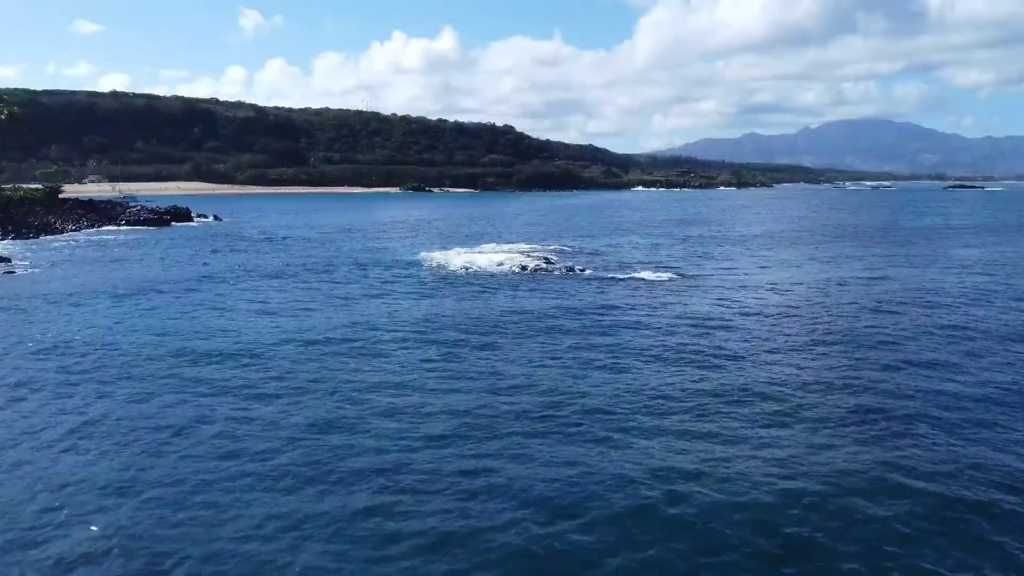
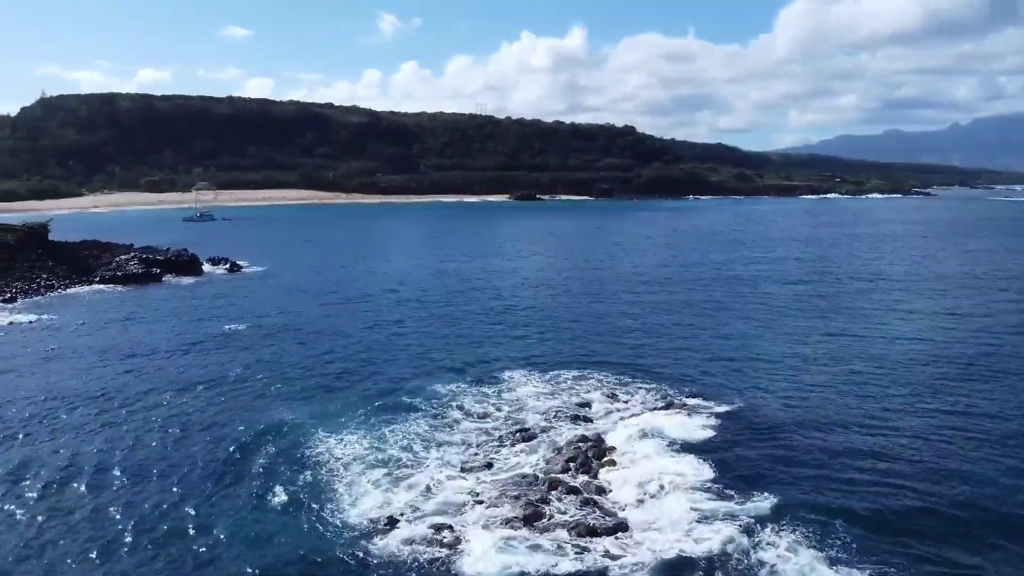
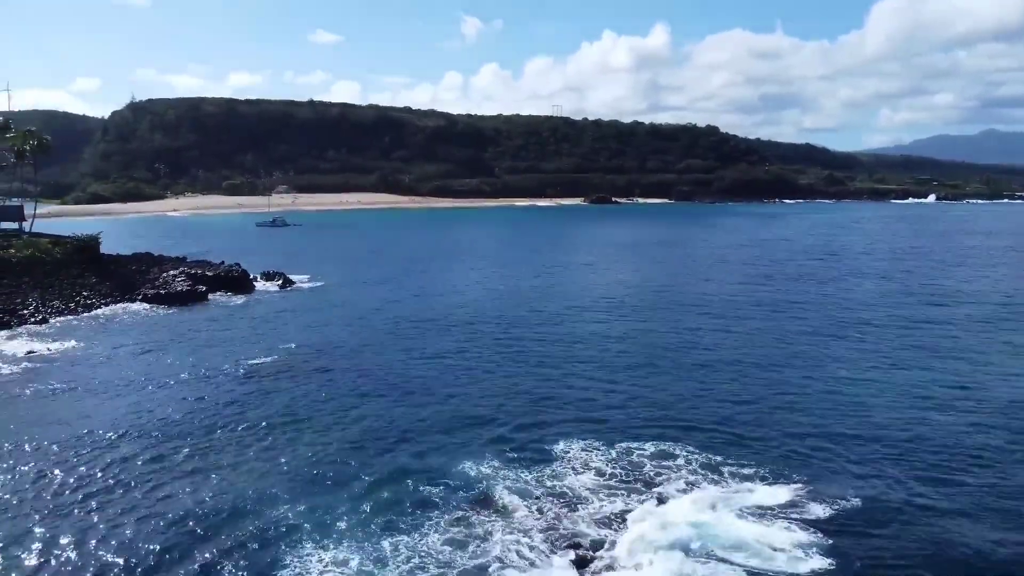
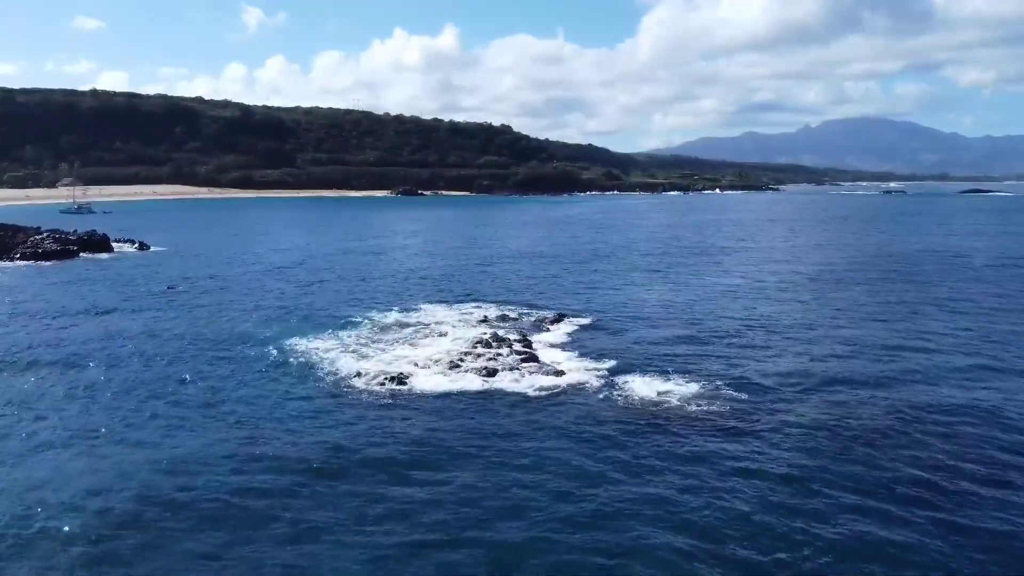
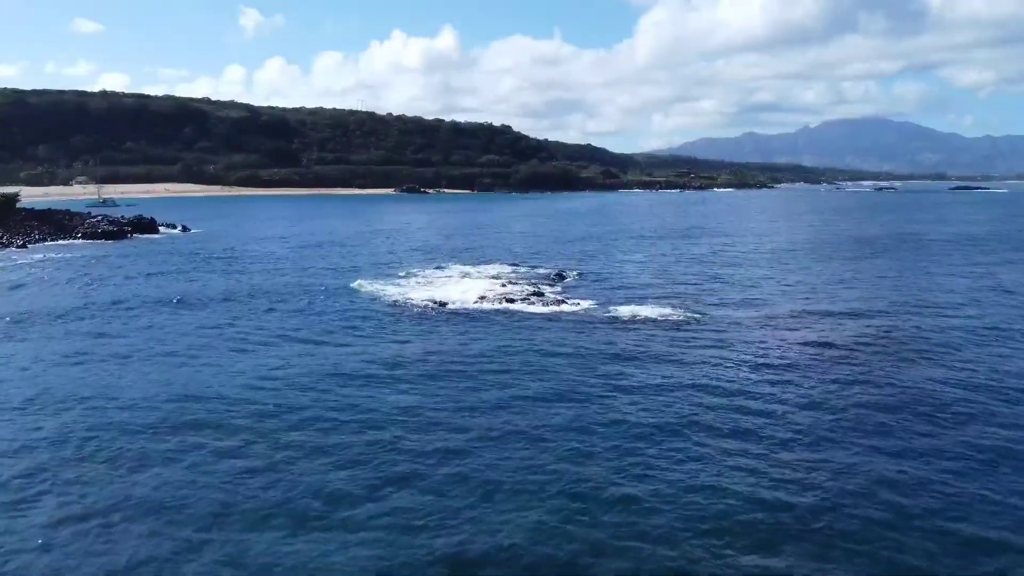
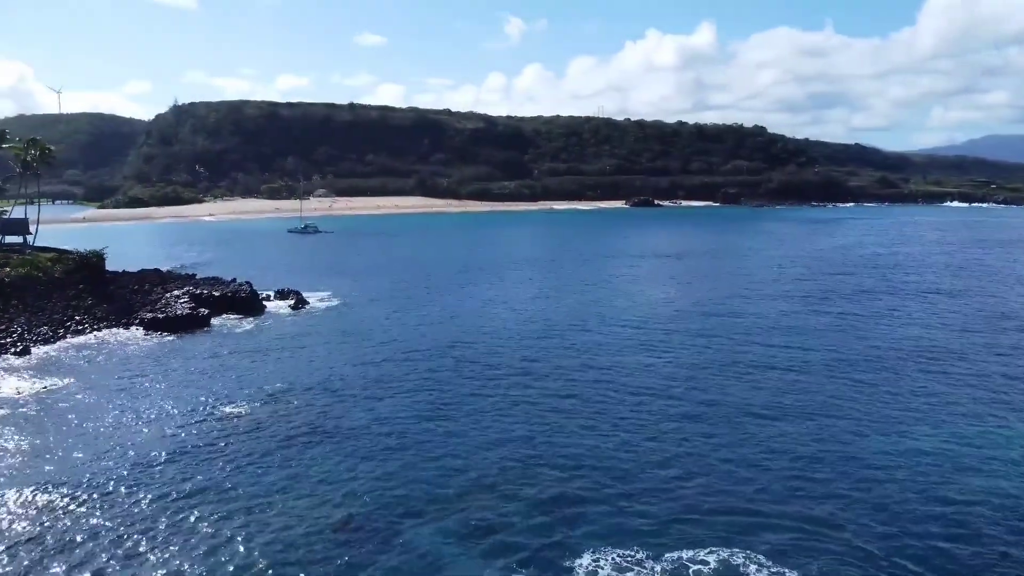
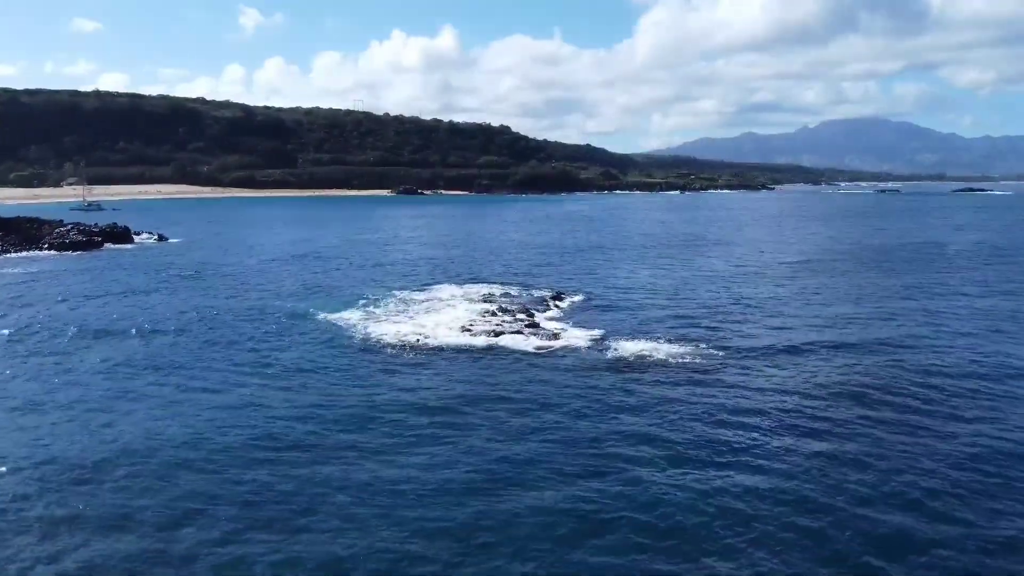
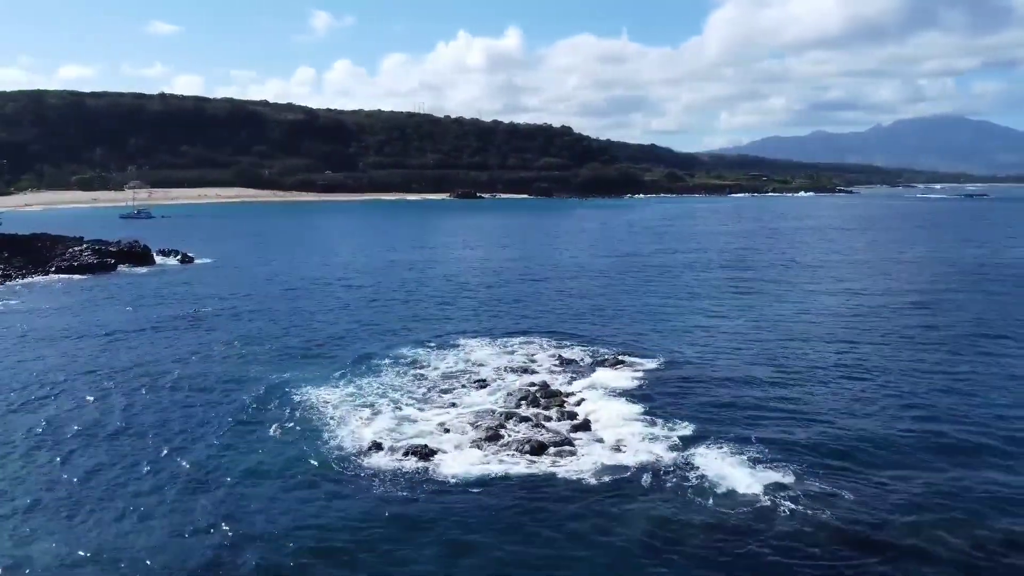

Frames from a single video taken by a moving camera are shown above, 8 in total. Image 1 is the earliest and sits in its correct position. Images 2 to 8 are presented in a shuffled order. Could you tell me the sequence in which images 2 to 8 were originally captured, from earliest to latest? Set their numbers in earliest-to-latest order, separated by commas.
5, 7, 4, 8, 2, 3, 6
